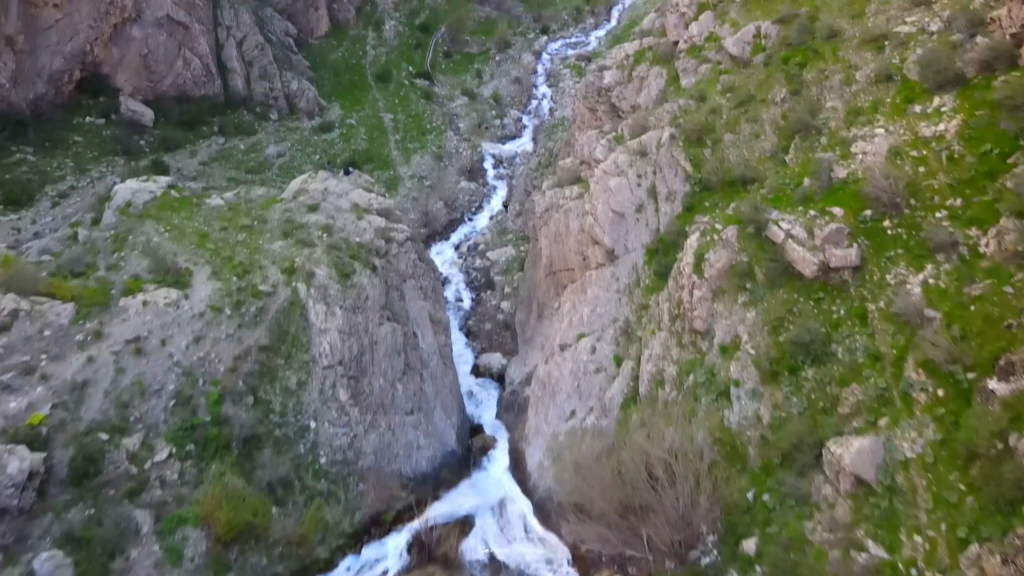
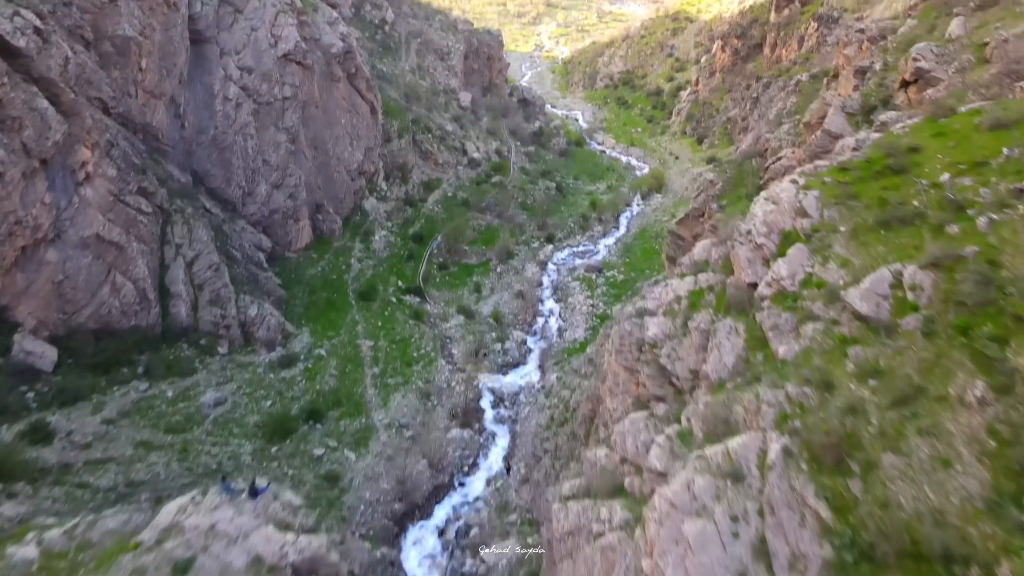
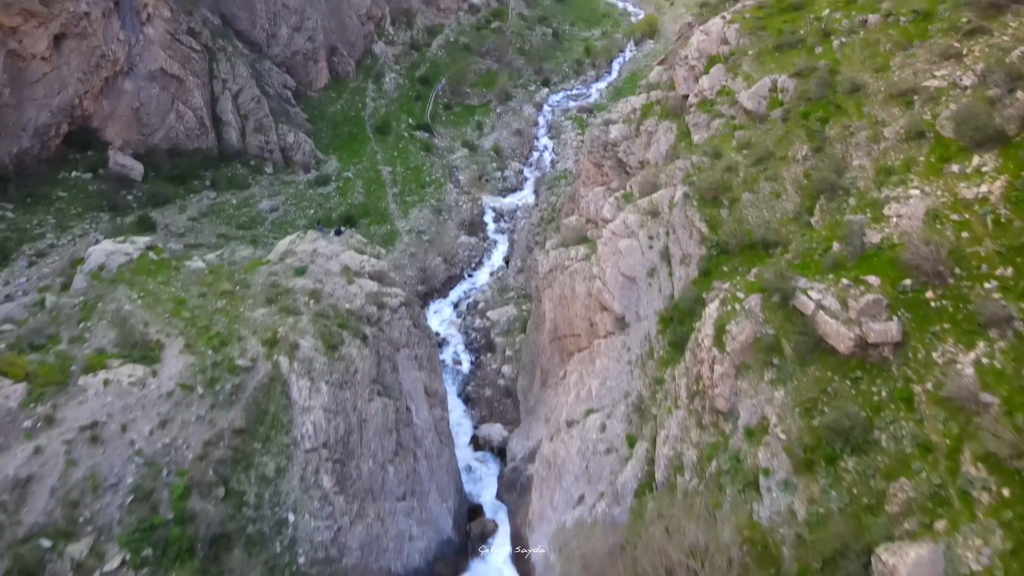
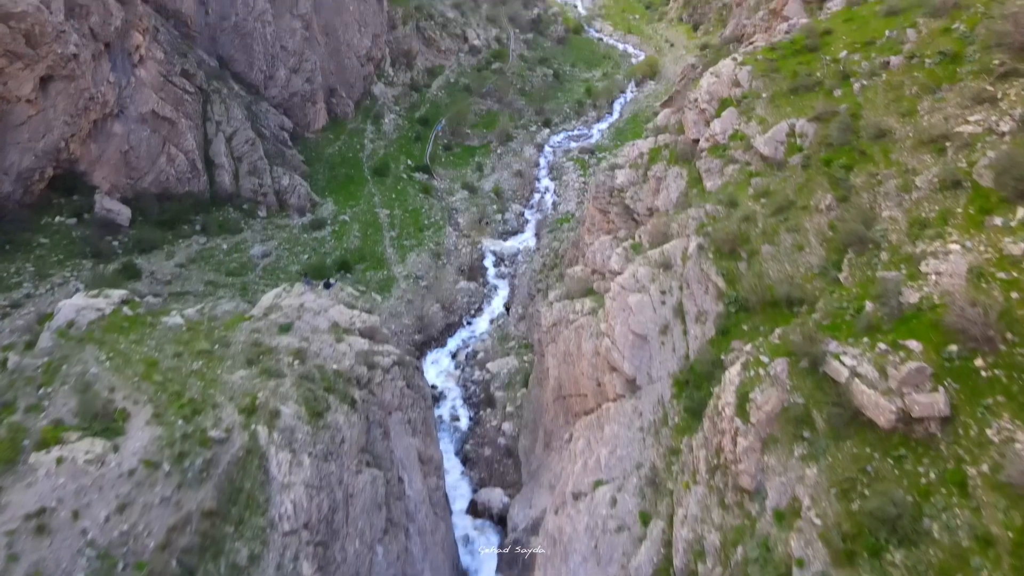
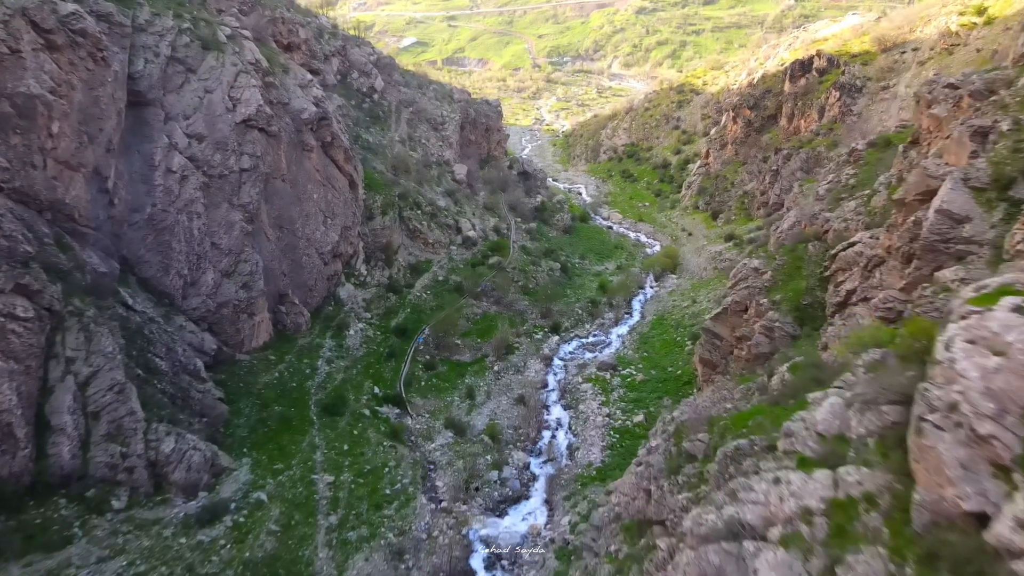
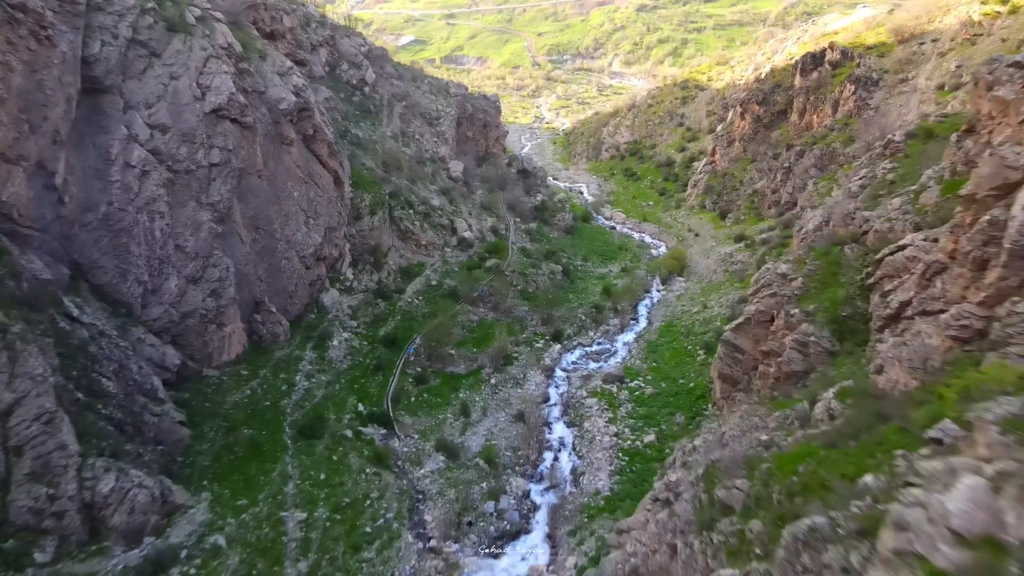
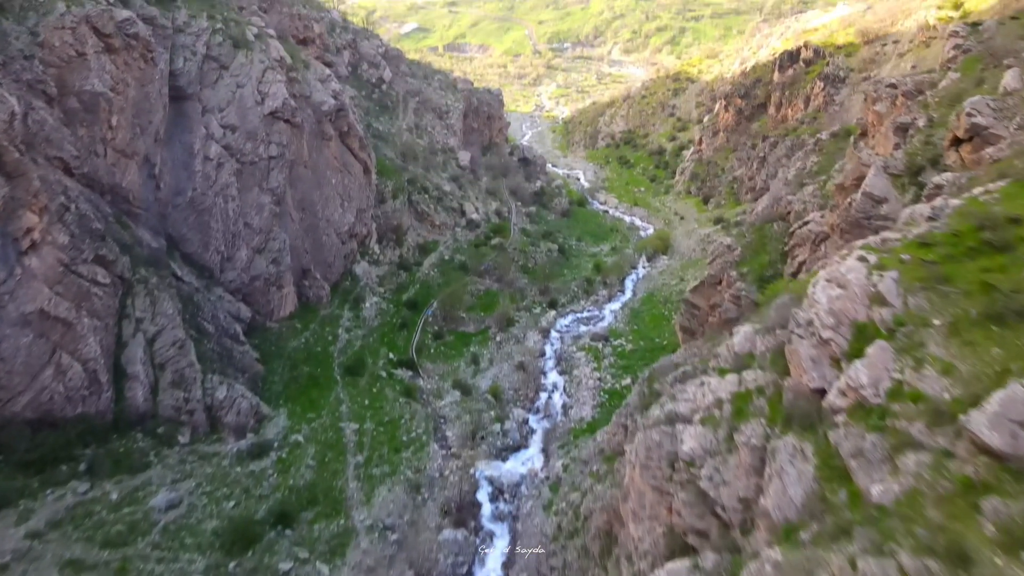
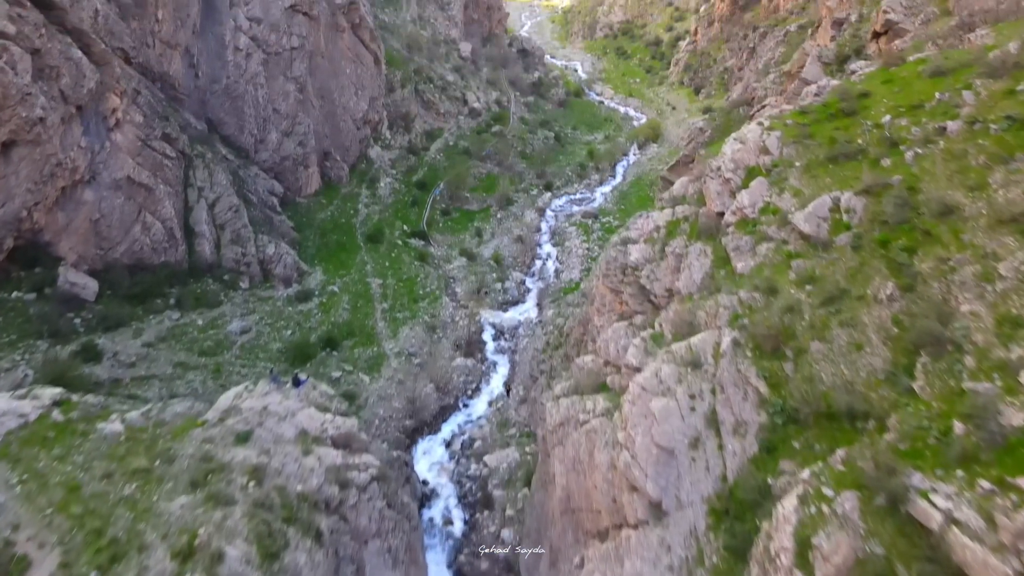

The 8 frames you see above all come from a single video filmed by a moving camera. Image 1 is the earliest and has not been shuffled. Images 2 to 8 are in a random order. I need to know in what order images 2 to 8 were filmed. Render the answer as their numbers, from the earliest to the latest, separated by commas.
3, 4, 8, 2, 7, 5, 6
